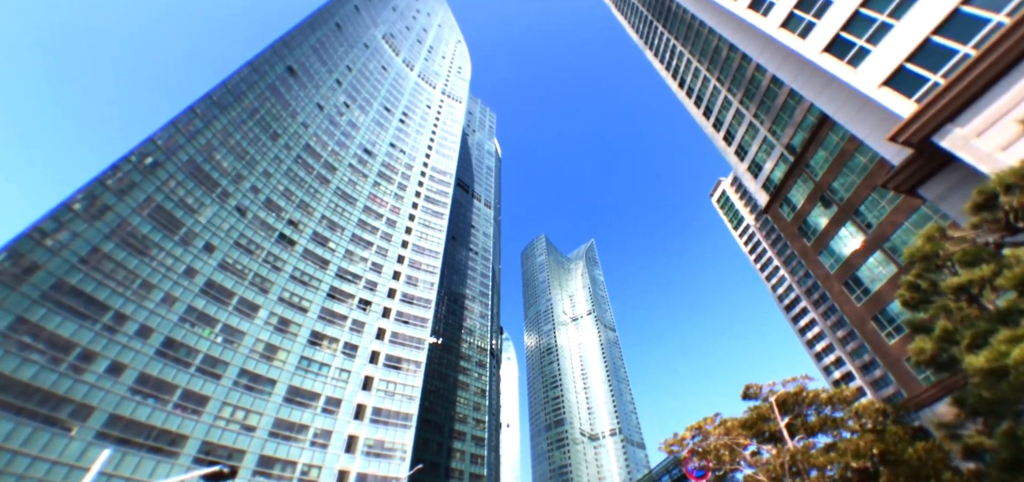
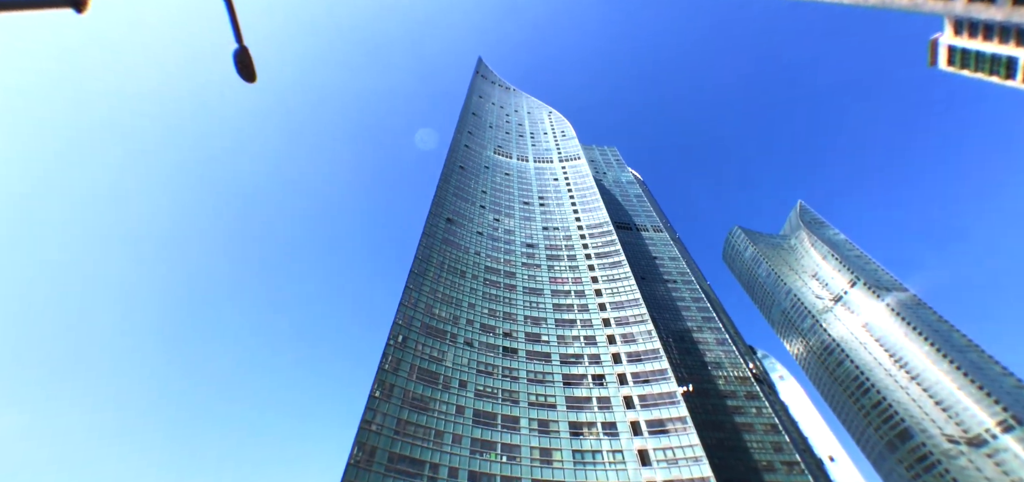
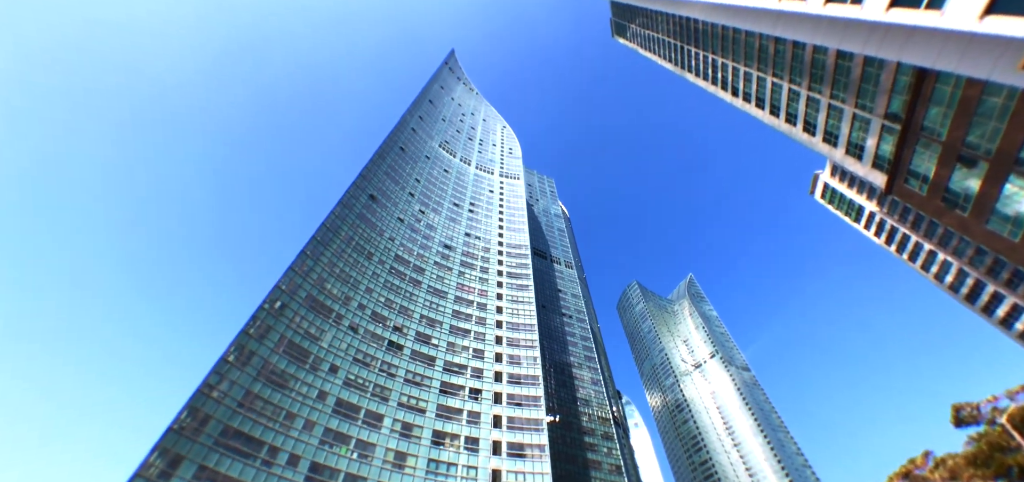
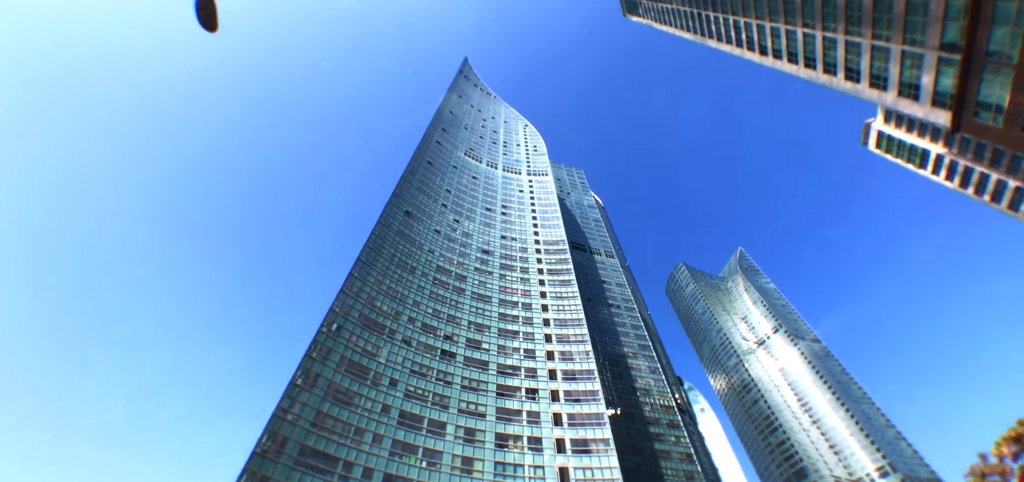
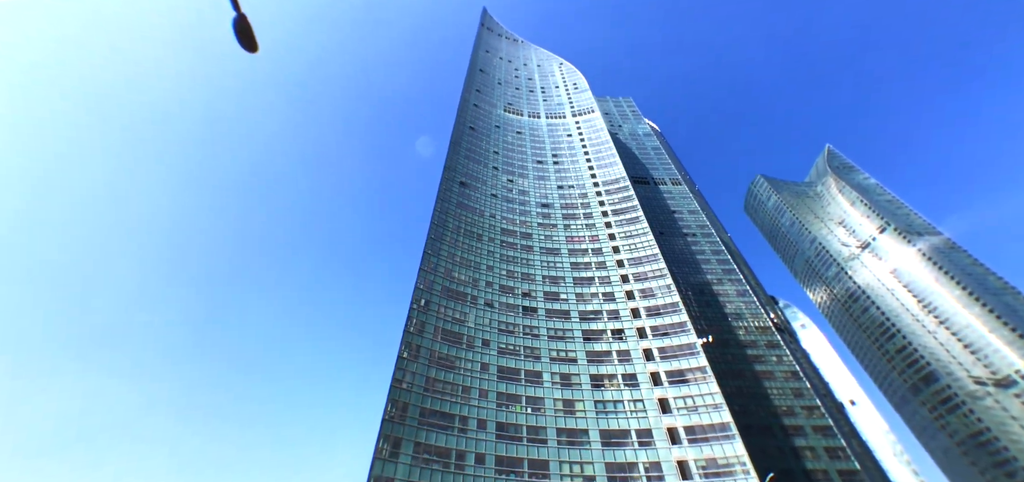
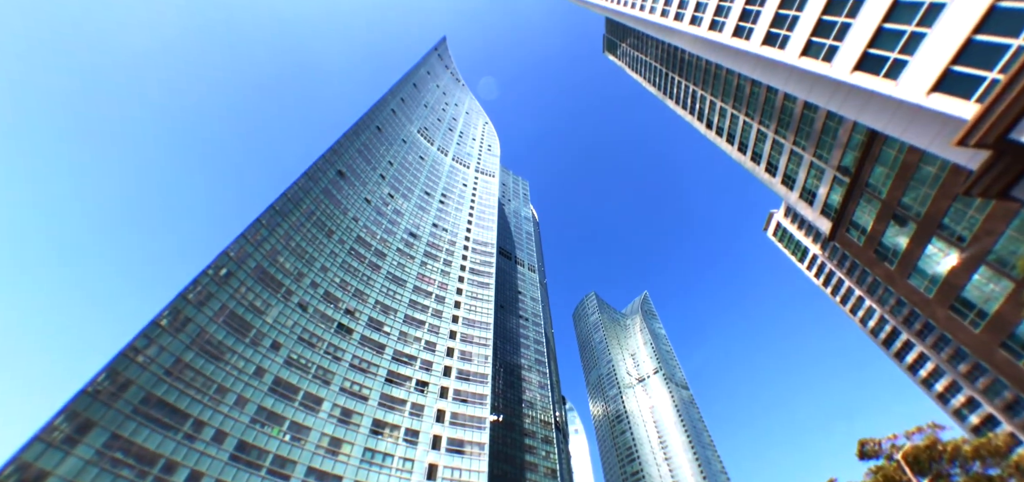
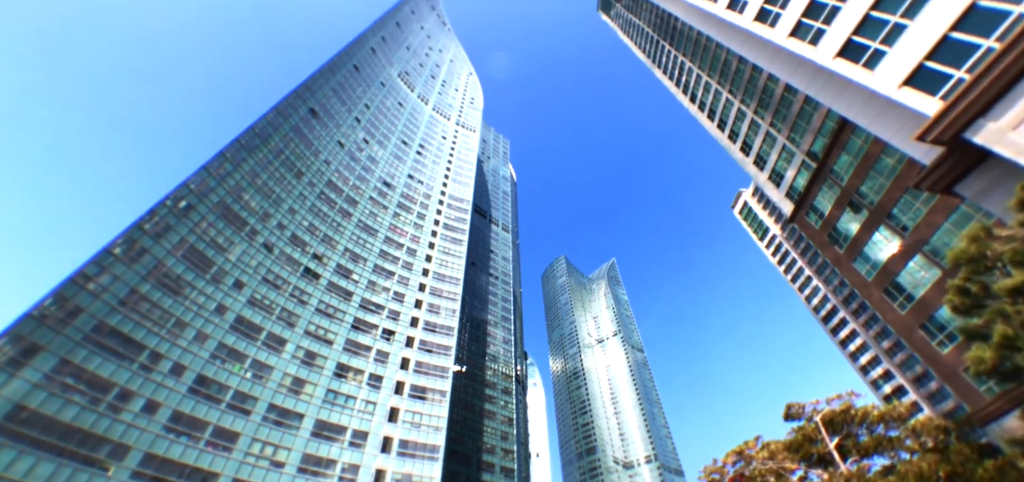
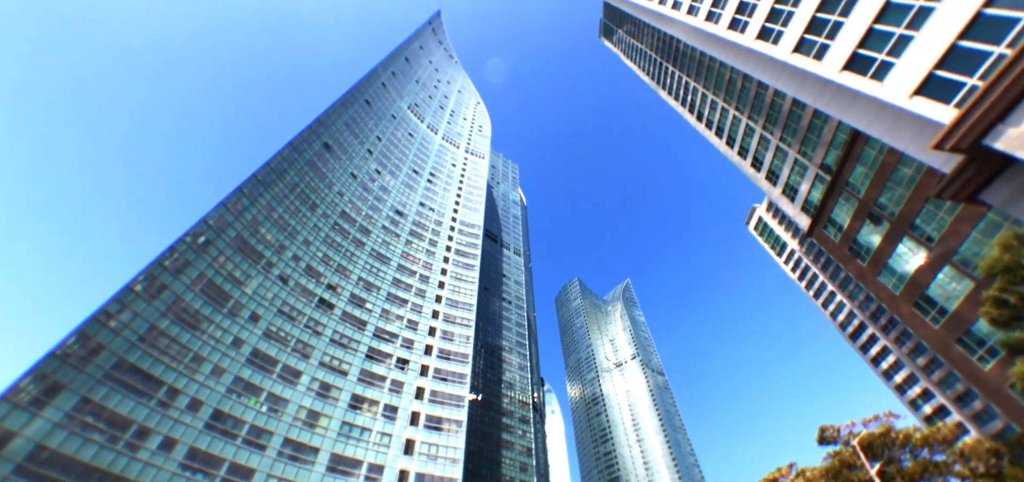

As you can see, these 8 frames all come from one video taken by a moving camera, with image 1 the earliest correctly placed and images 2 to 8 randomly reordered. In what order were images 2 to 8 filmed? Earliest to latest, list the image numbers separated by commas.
7, 8, 6, 3, 4, 2, 5
